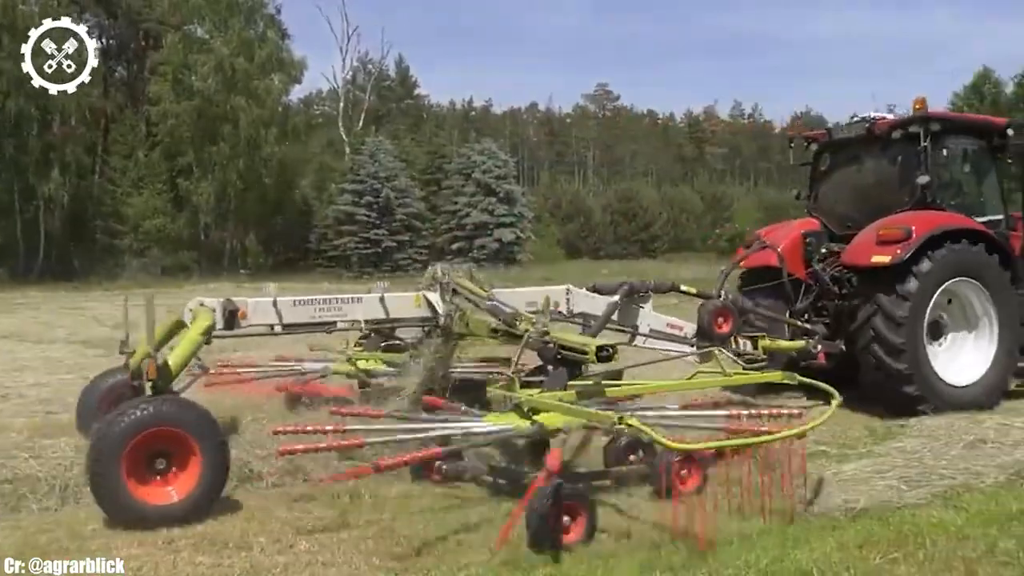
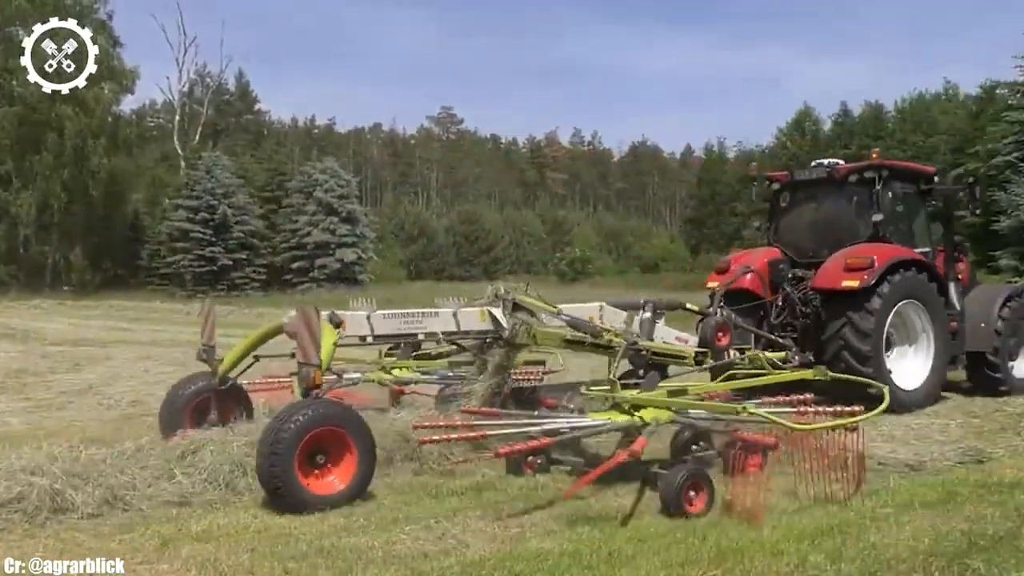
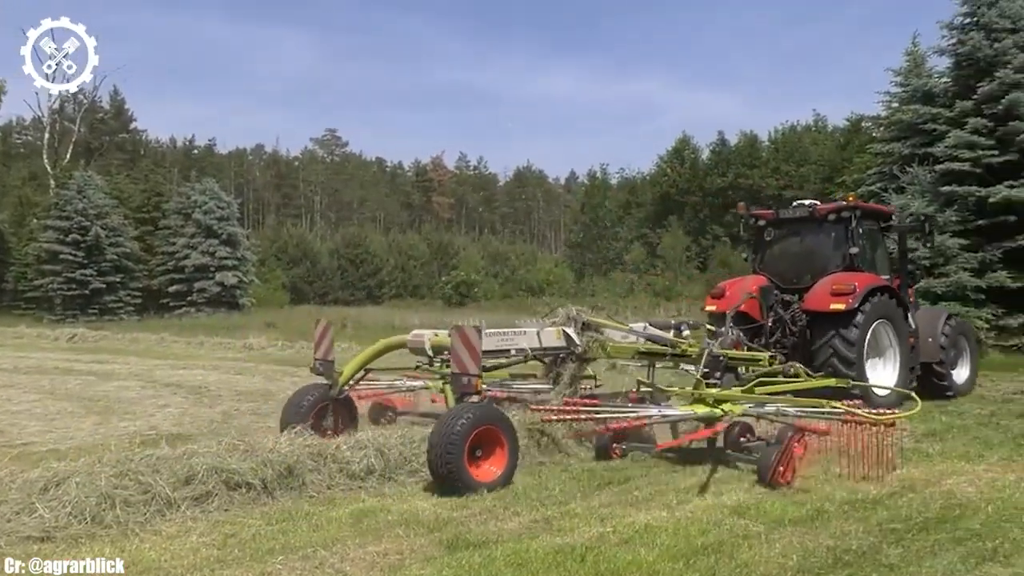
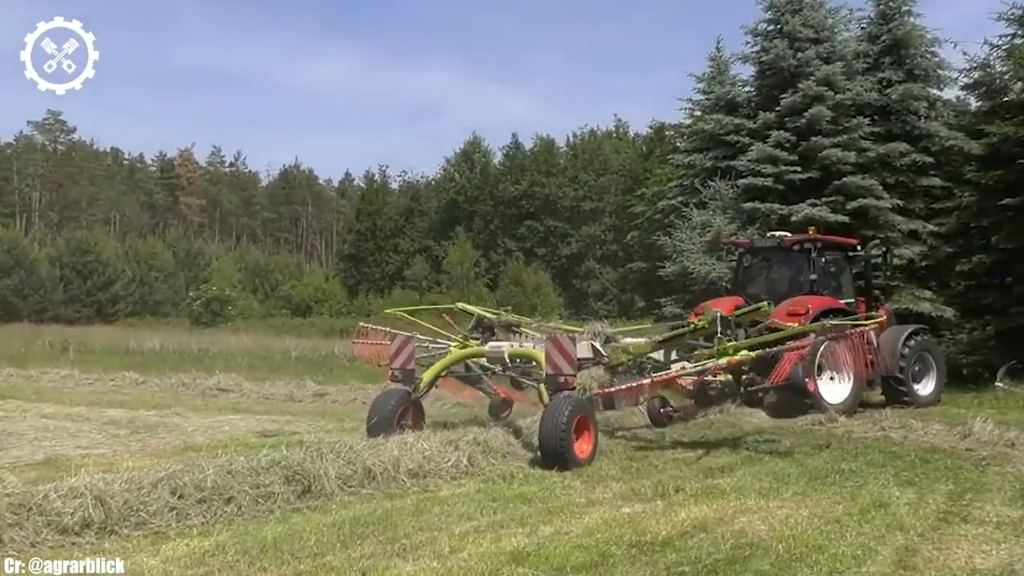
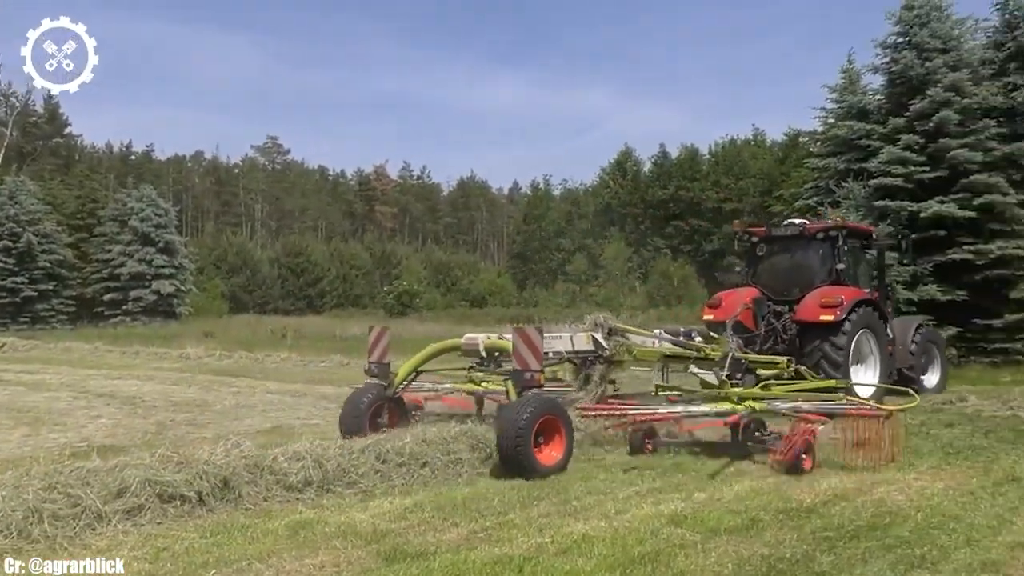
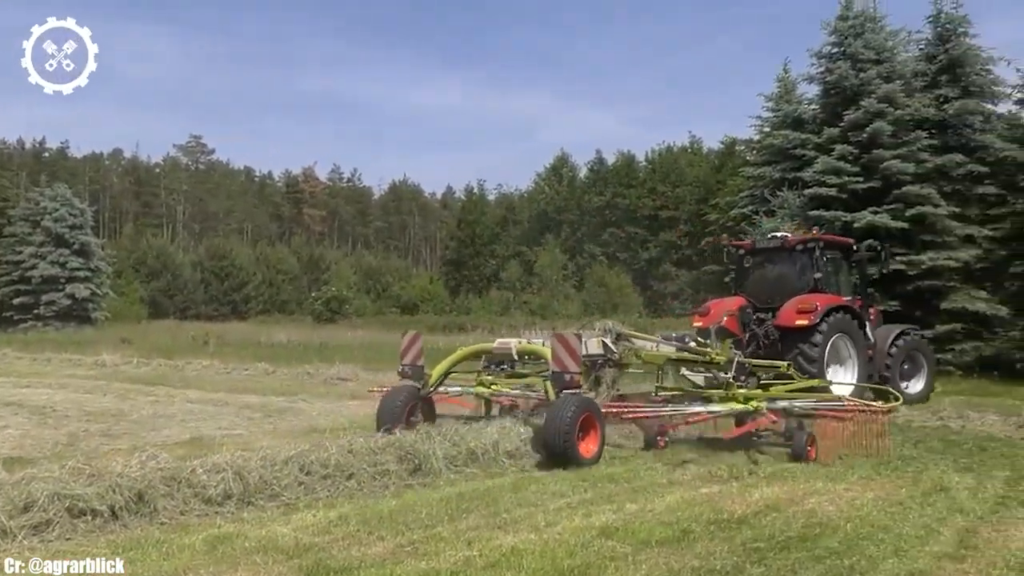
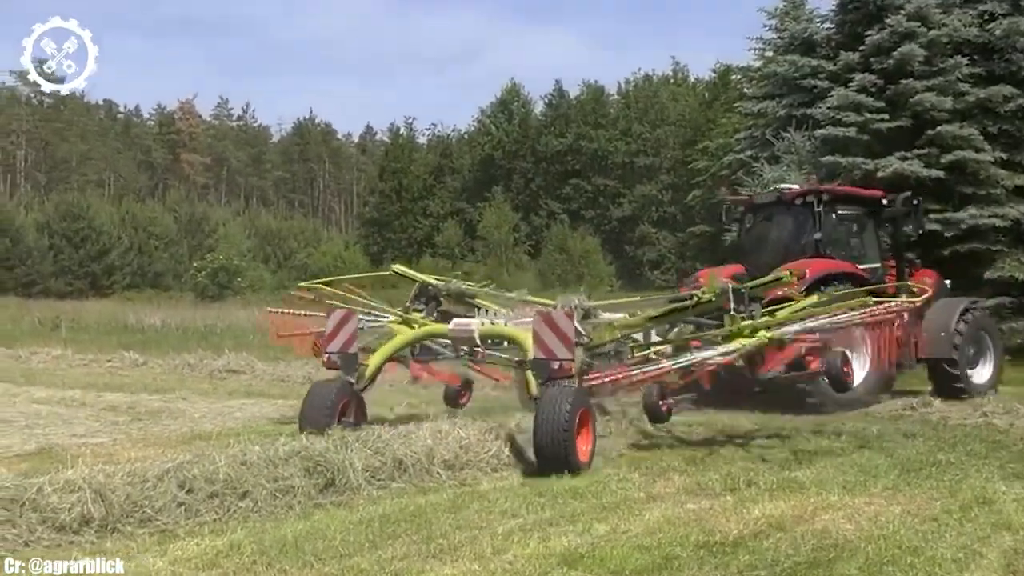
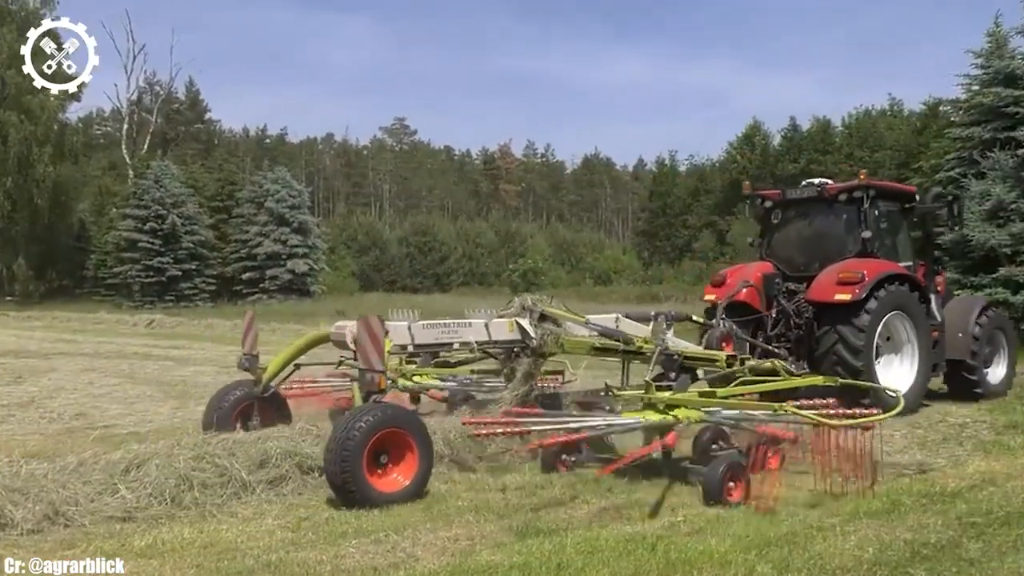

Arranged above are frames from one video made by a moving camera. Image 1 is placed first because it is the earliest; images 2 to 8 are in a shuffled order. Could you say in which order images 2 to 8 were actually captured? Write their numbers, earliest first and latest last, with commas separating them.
2, 8, 3, 5, 6, 4, 7
